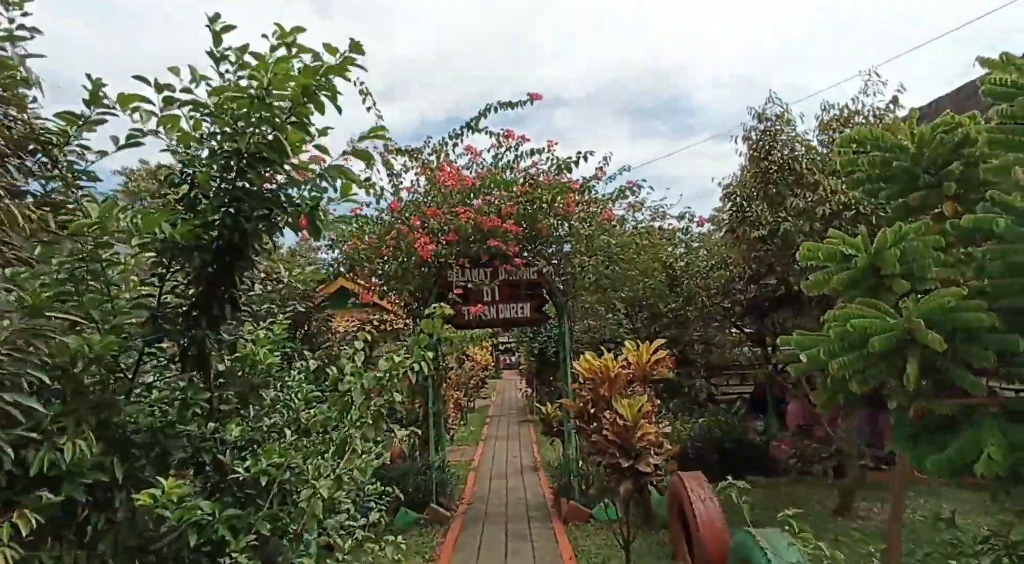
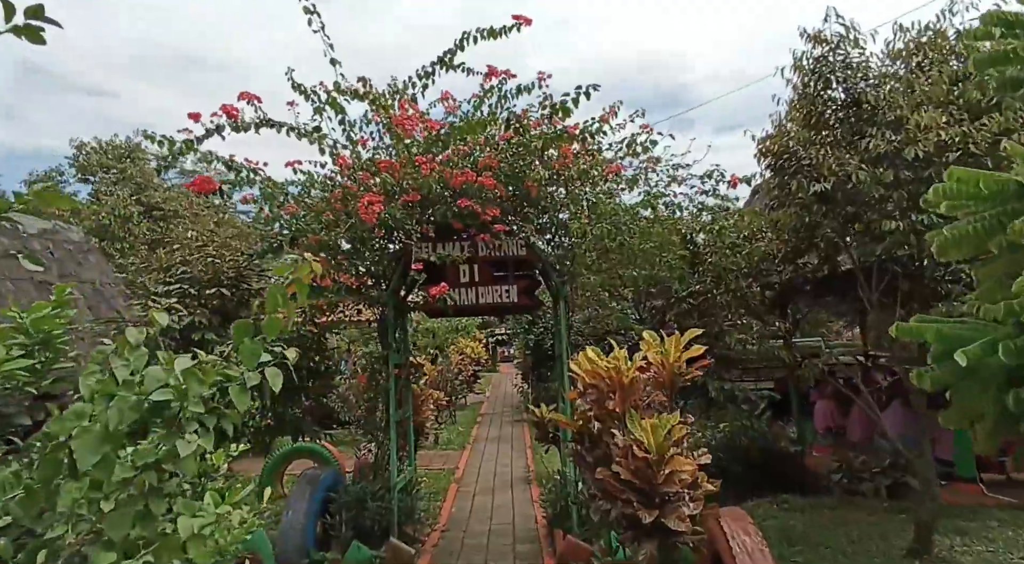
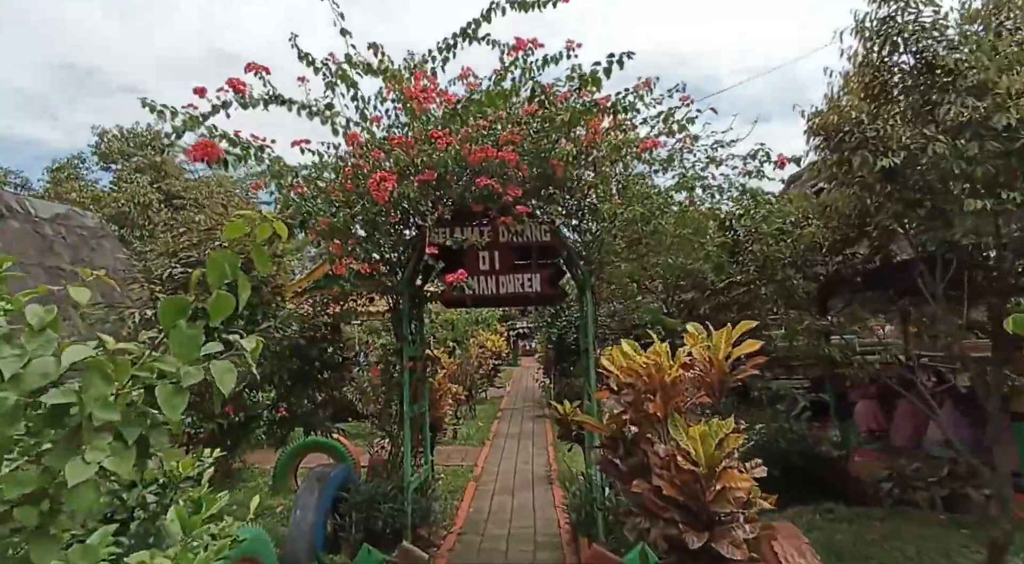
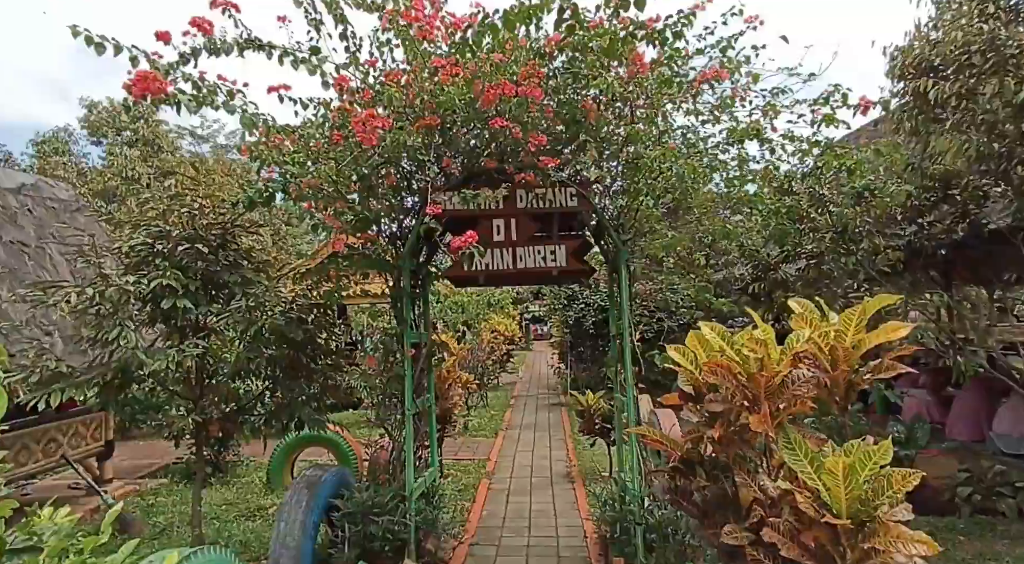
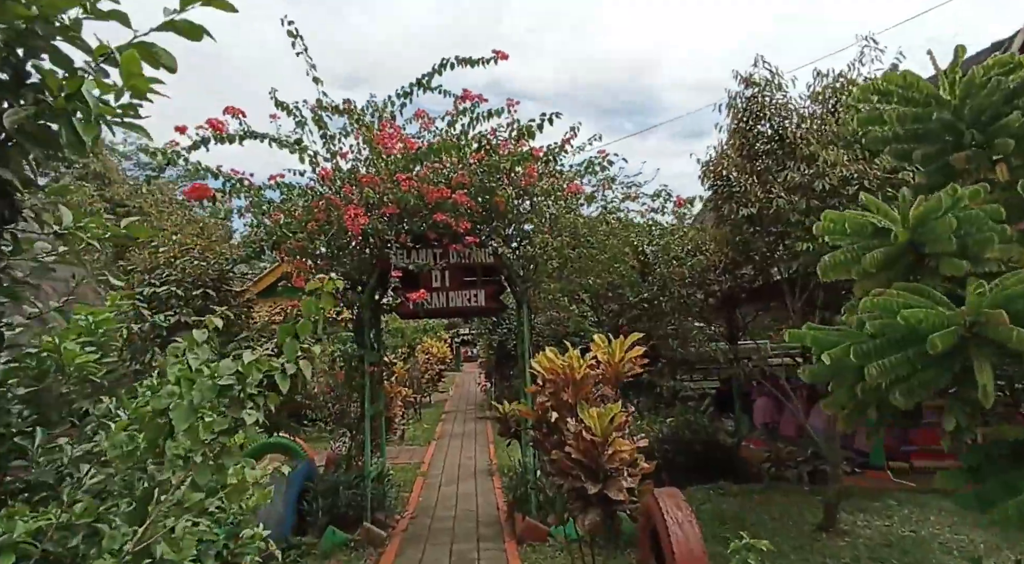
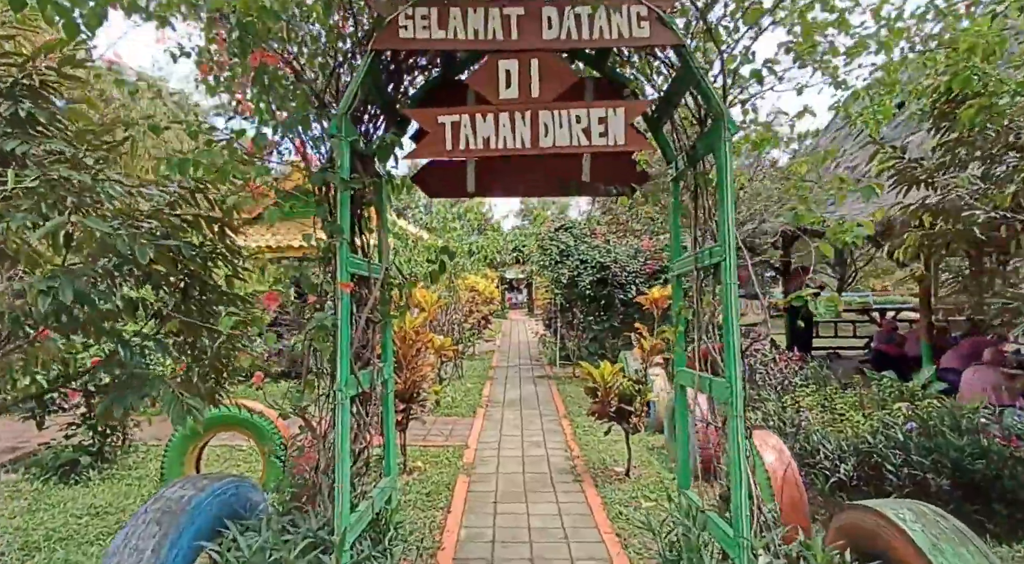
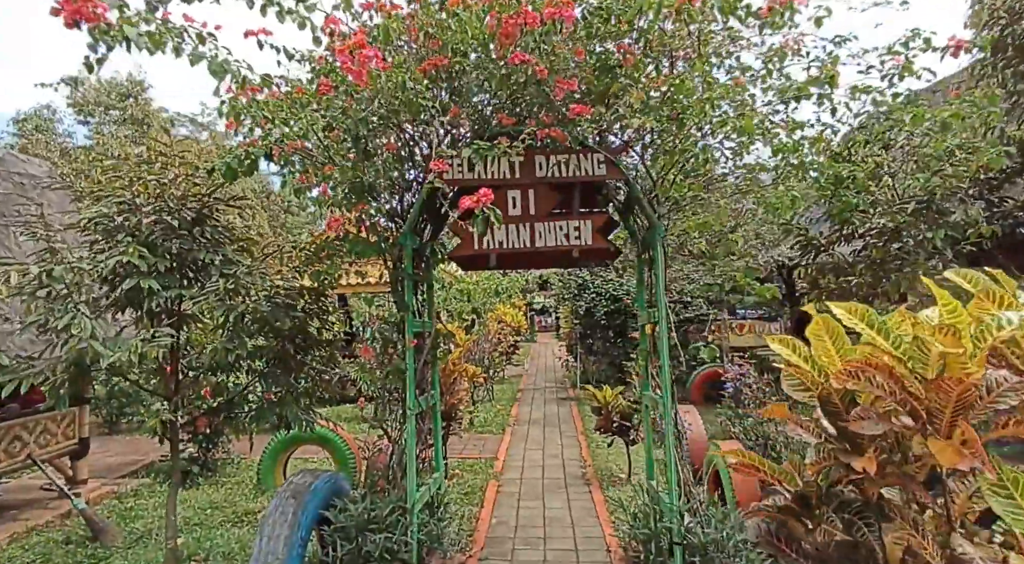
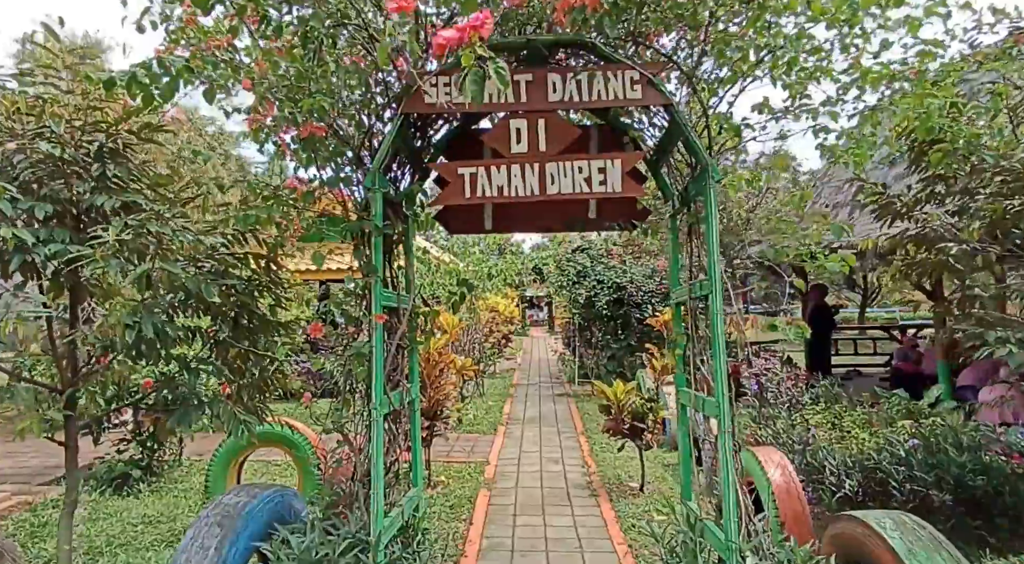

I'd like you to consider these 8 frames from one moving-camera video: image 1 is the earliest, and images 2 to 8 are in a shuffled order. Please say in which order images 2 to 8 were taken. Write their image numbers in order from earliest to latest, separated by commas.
5, 2, 3, 4, 7, 8, 6
